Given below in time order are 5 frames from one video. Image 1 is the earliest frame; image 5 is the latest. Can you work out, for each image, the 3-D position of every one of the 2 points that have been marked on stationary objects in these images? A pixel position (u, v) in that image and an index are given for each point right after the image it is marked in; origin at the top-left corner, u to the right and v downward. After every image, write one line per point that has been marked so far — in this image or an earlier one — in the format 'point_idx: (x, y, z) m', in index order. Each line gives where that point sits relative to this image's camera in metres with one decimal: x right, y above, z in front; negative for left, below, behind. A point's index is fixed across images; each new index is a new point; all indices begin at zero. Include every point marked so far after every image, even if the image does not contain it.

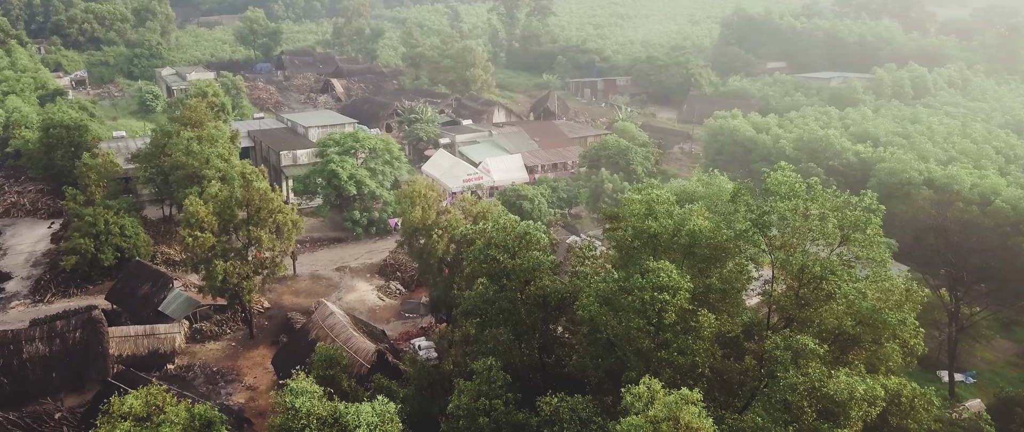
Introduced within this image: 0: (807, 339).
0: (+4.1, -1.7, +11.3) m
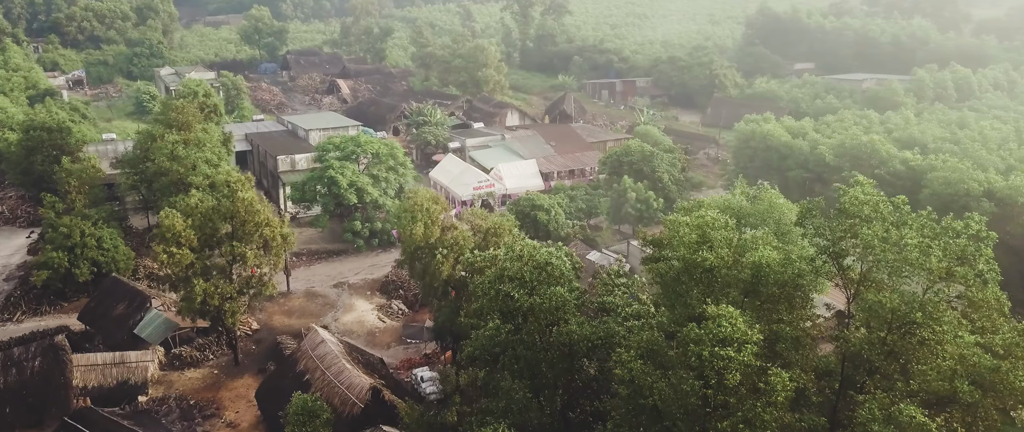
0: (+4.3, -2.0, +8.8) m
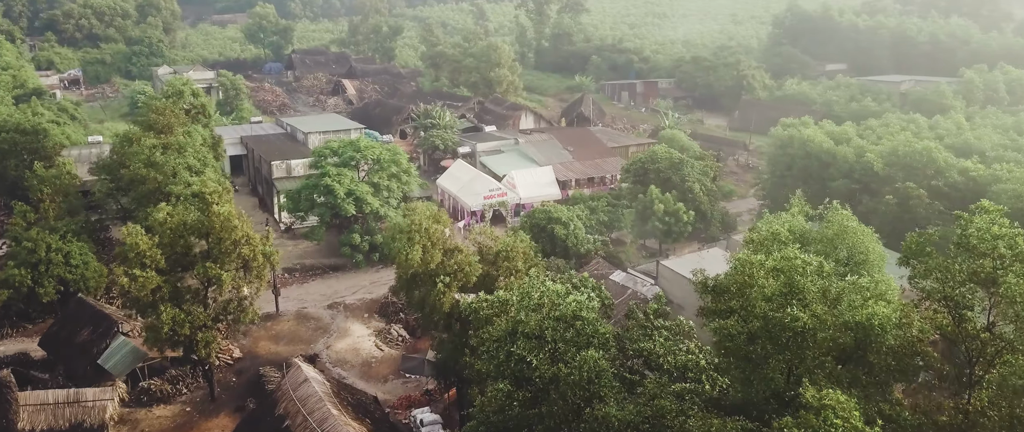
0: (+4.4, -2.4, +6.1) m
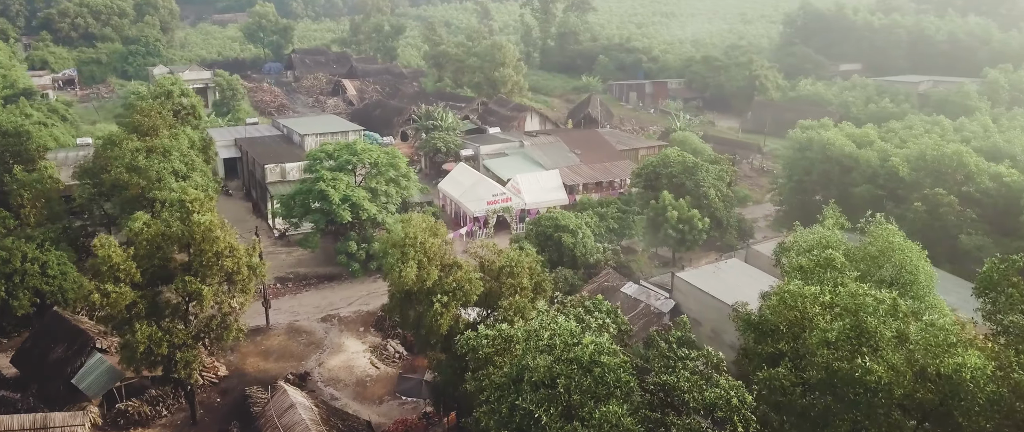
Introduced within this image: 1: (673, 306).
0: (+4.4, -2.6, +4.7) m
1: (+3.9, -2.2, +19.6) m
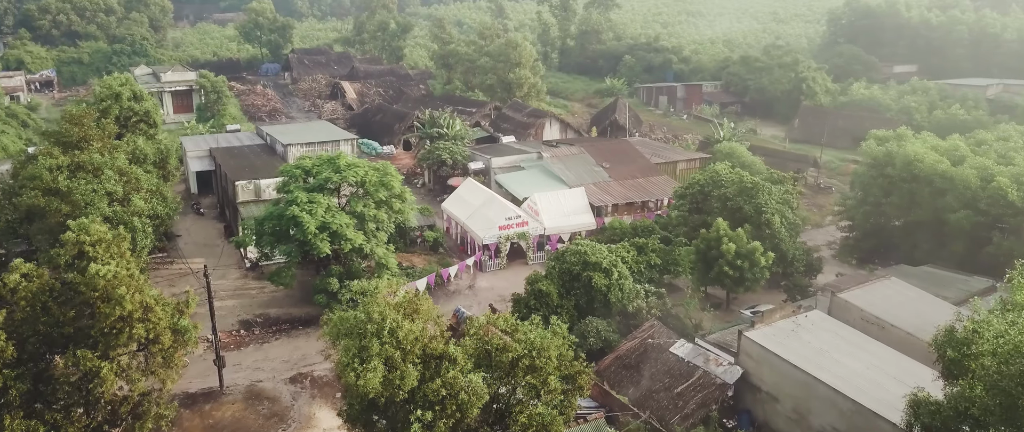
0: (+4.5, -3.3, +0.1) m
1: (+4.2, -2.9, +15.0) m
